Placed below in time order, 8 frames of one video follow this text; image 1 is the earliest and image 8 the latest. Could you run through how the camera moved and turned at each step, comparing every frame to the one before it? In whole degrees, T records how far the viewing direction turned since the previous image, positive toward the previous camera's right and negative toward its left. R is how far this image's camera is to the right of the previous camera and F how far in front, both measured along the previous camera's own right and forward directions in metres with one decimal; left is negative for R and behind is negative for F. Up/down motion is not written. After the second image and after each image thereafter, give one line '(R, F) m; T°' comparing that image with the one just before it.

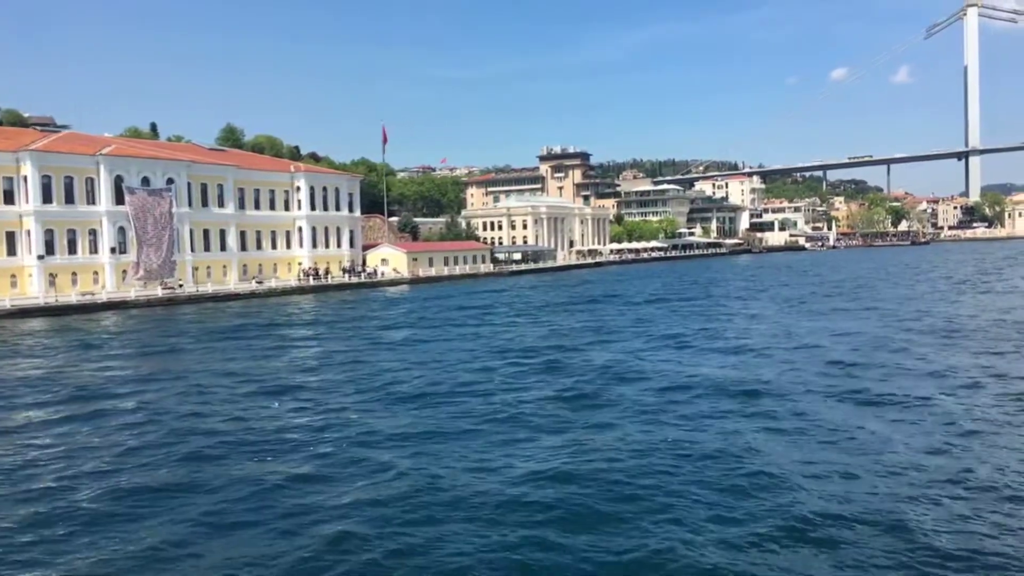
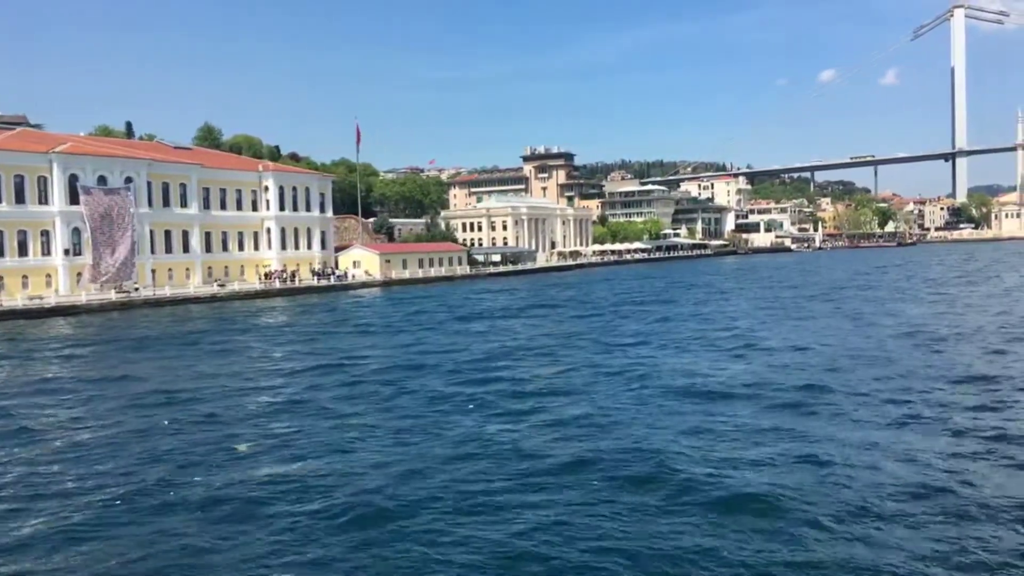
(+1.1, +1.6) m; +1°
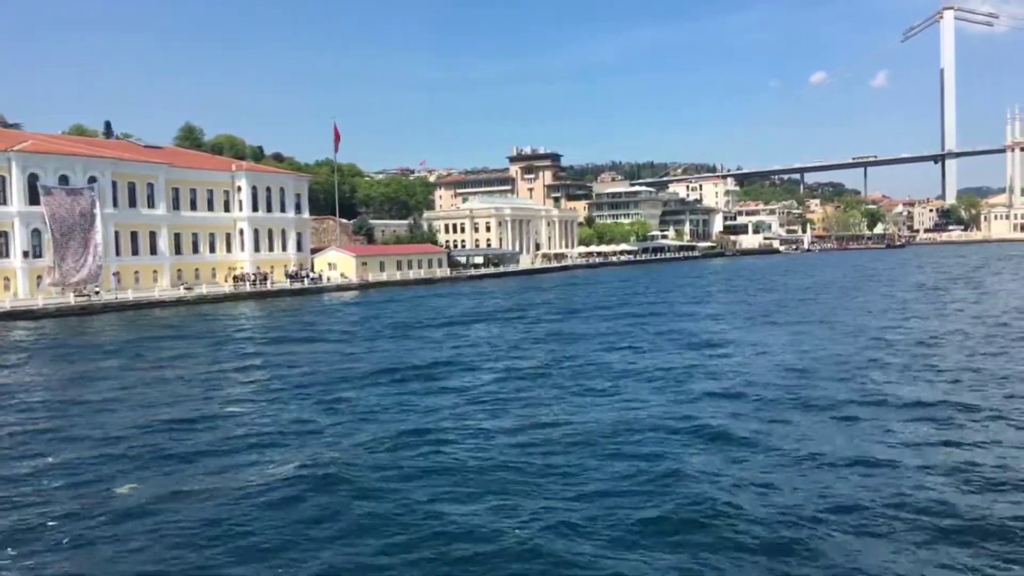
(+0.9, +1.3) m; +1°
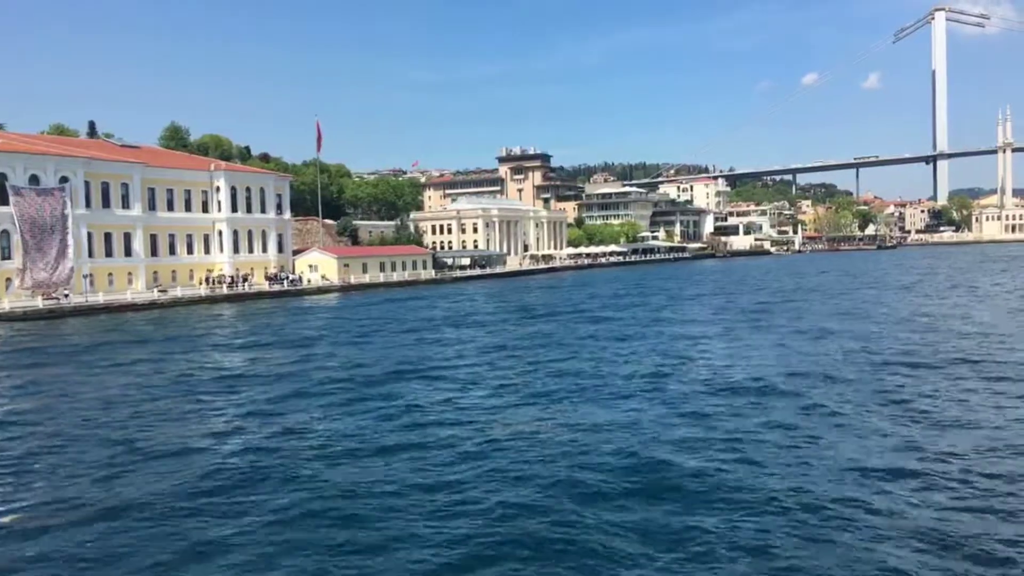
(+0.6, +1.0) m; 0°
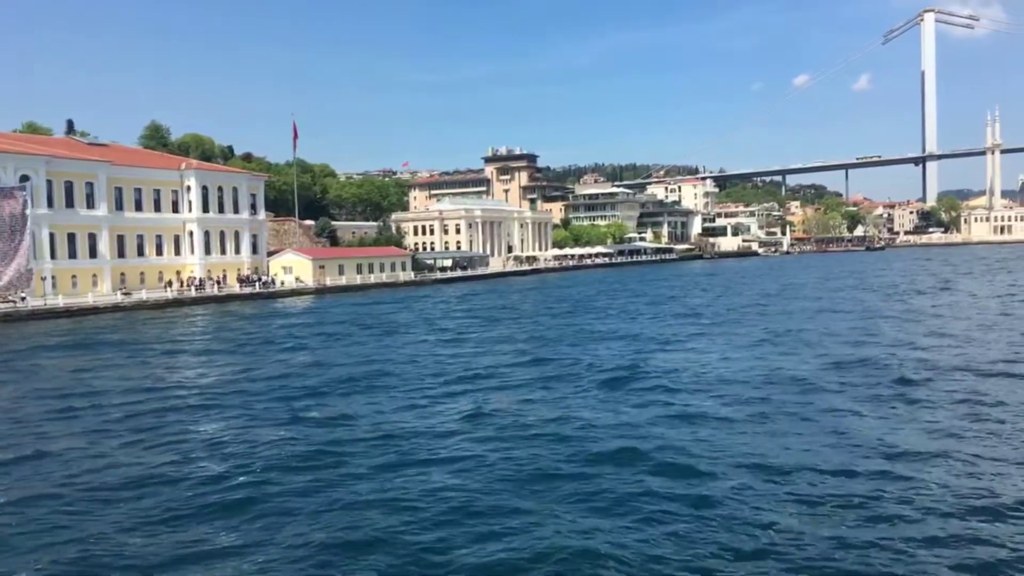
(+0.8, +1.2) m; +1°
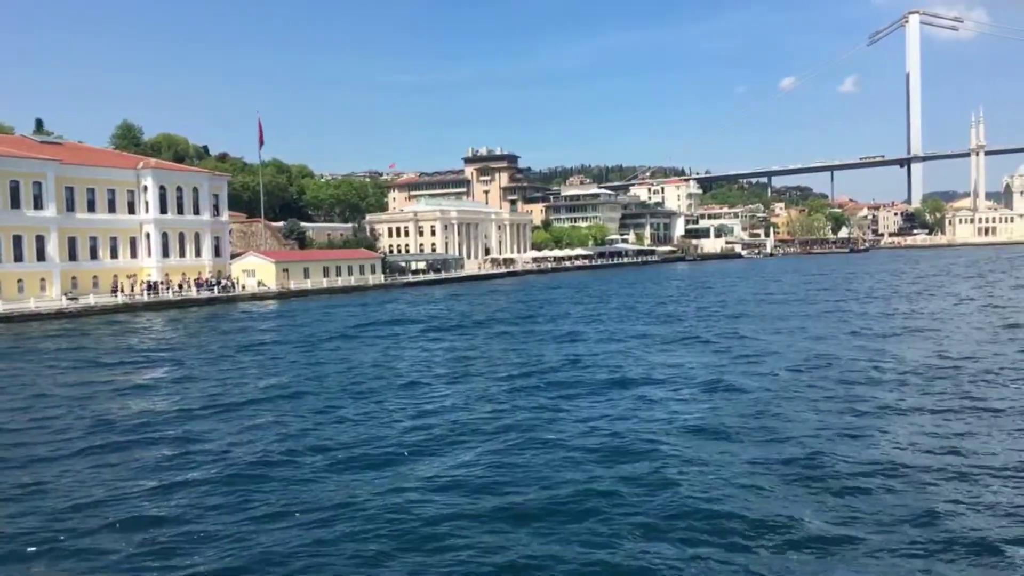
(+1.1, +1.7) m; +1°
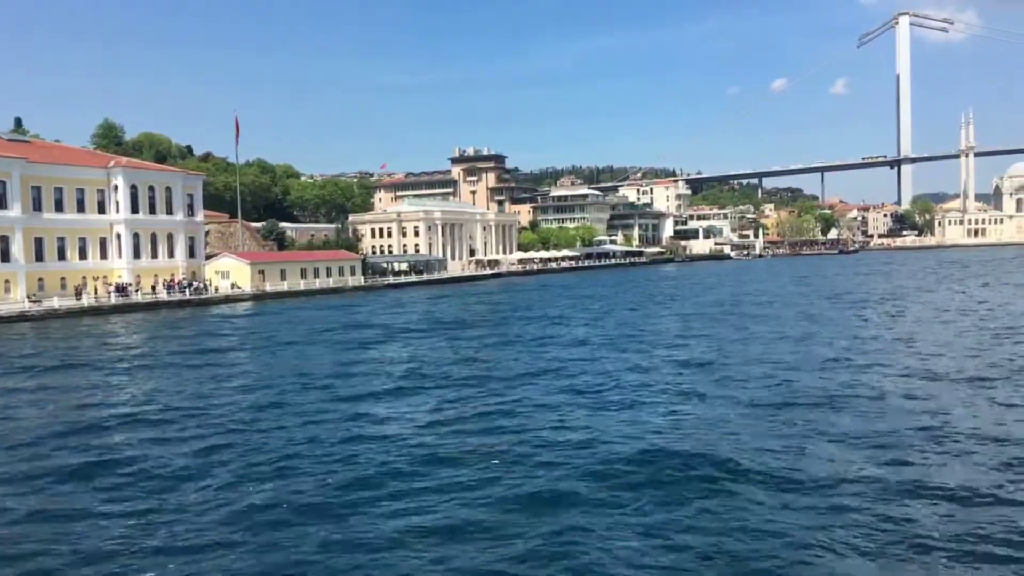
(+0.7, +1.1) m; +1°
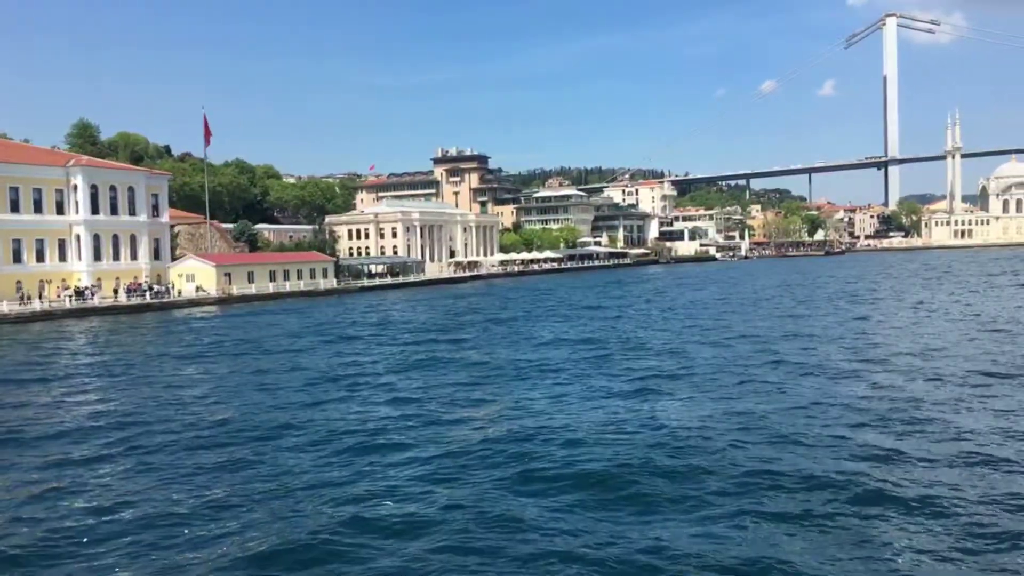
(+0.9, +1.4) m; +1°
